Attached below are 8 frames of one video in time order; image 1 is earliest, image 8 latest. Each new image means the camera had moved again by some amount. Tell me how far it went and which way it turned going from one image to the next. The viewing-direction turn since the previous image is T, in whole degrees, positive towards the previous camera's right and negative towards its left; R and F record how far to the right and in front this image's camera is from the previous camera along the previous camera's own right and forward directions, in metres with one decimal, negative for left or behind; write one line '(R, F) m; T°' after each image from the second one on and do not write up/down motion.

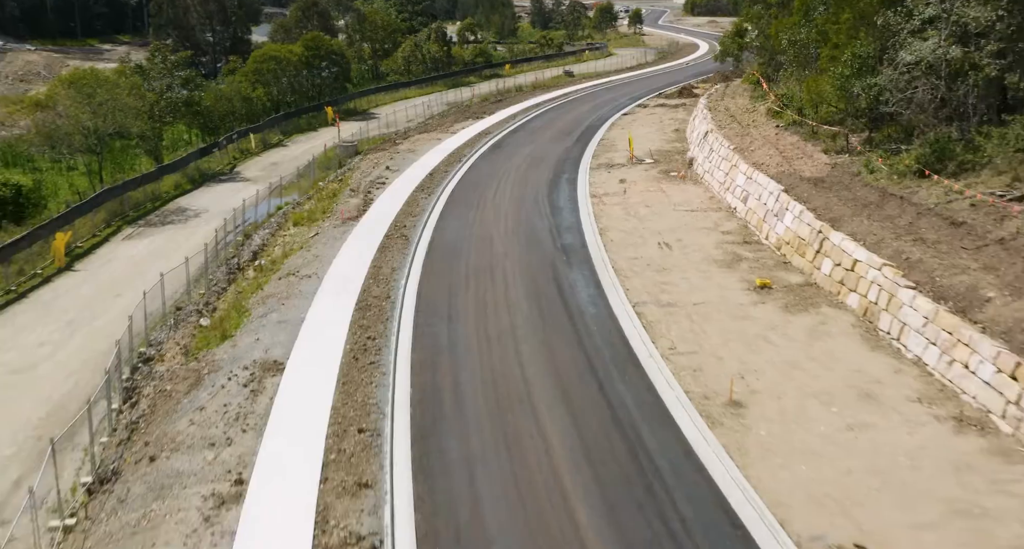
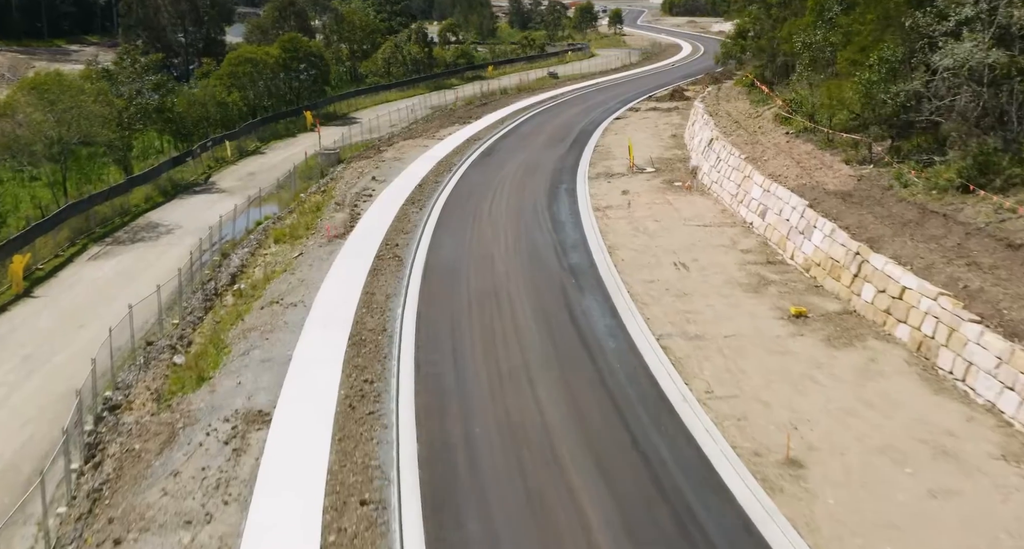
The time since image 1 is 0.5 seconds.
(-0.5, +1.4) m; +2°
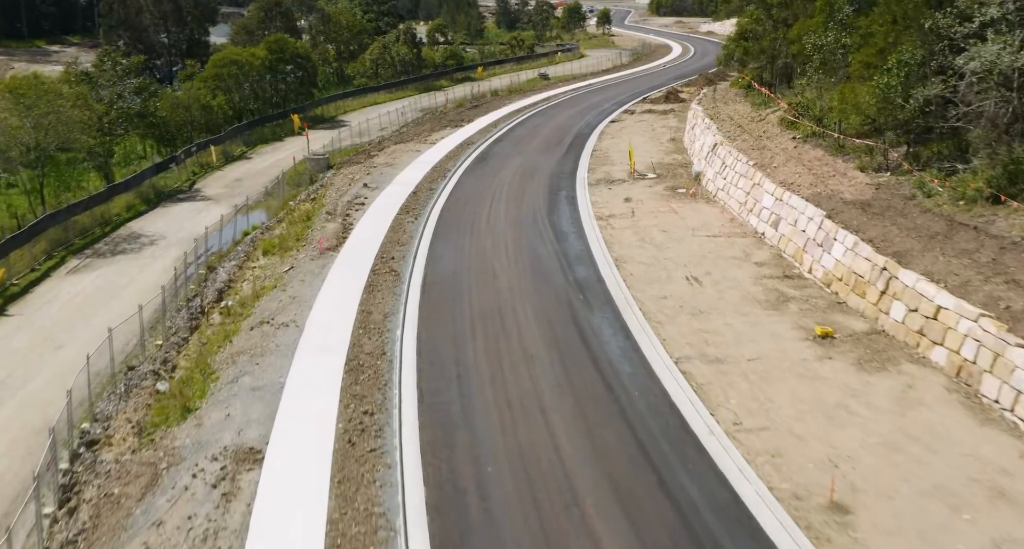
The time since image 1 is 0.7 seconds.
(-0.3, +0.8) m; +1°
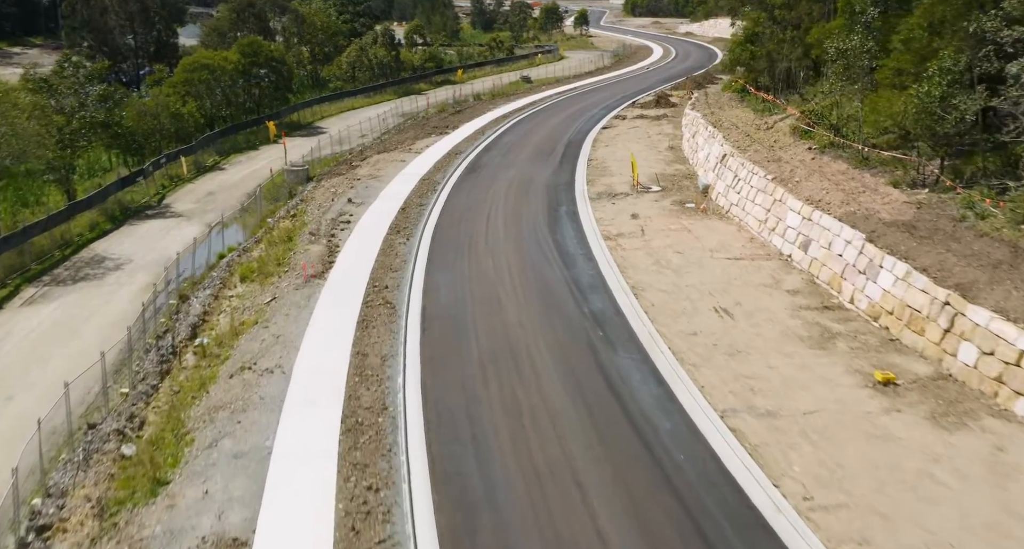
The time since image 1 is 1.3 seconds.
(-0.6, +1.5) m; +2°
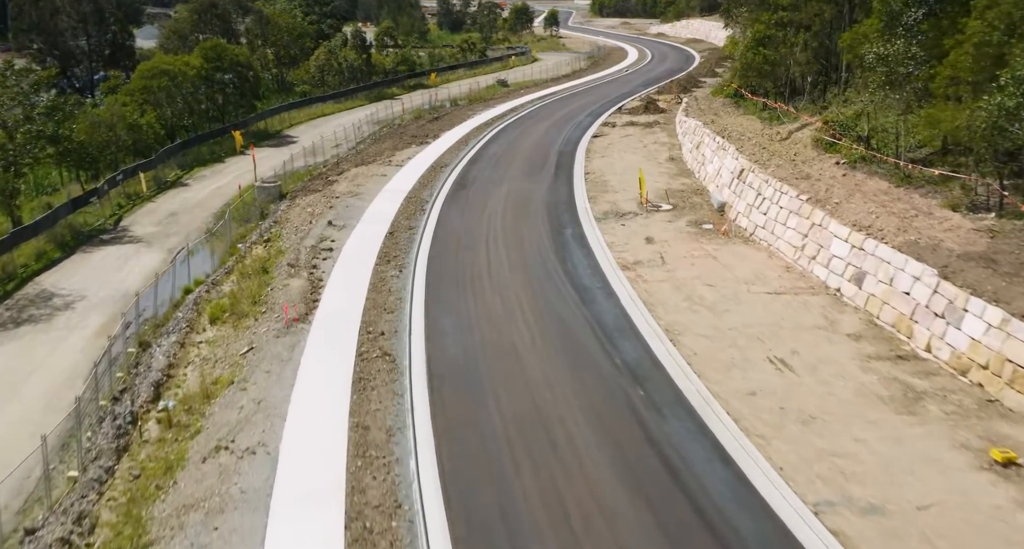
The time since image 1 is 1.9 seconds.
(-0.8, +2.0) m; +2°
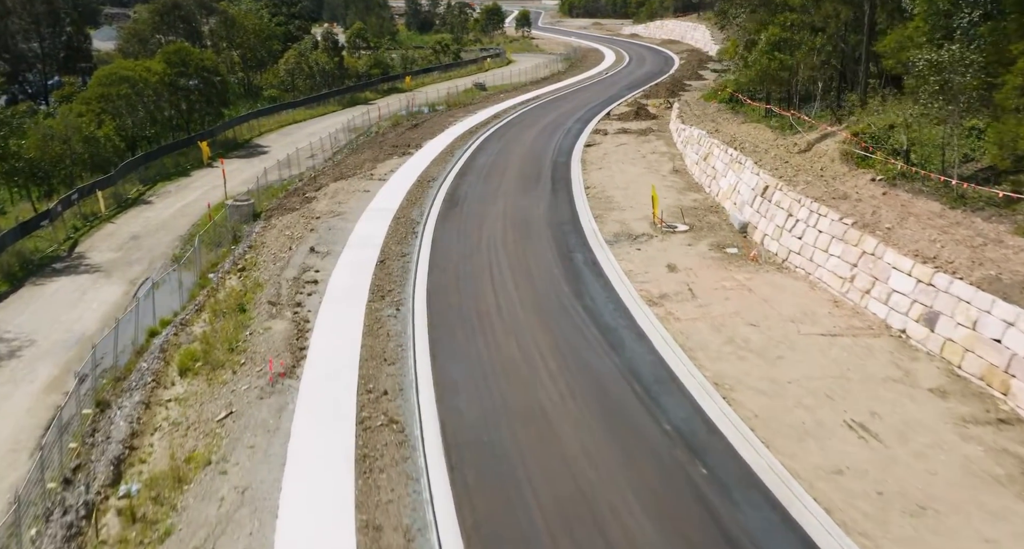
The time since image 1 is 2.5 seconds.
(-0.8, +1.9) m; +2°
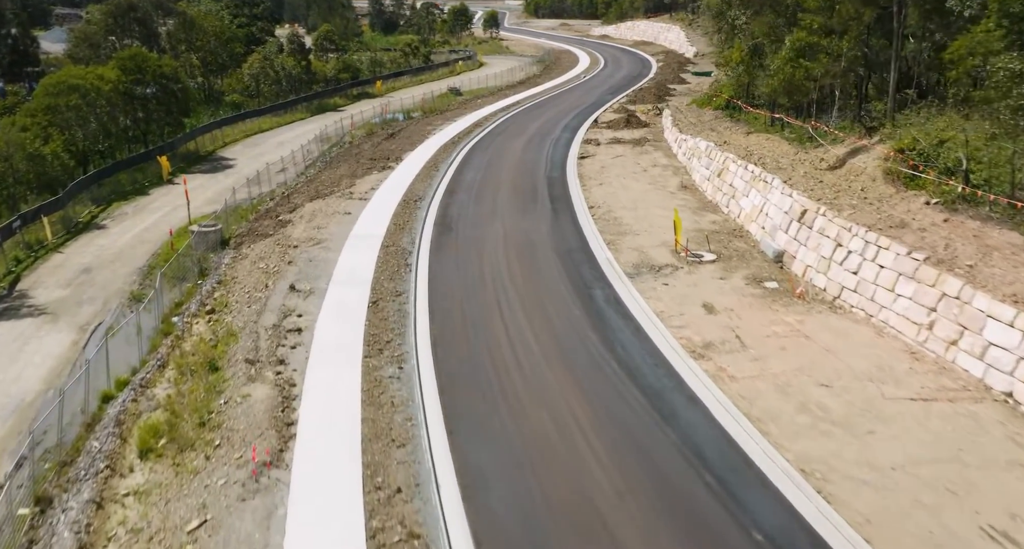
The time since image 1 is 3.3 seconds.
(-0.9, +2.2) m; +2°
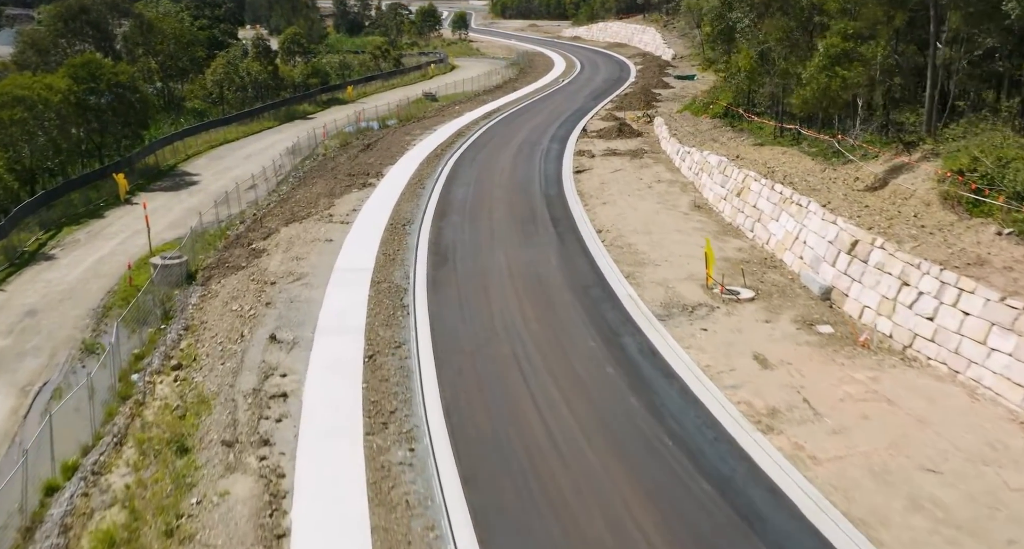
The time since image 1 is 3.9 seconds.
(-0.9, +2.1) m; +2°
